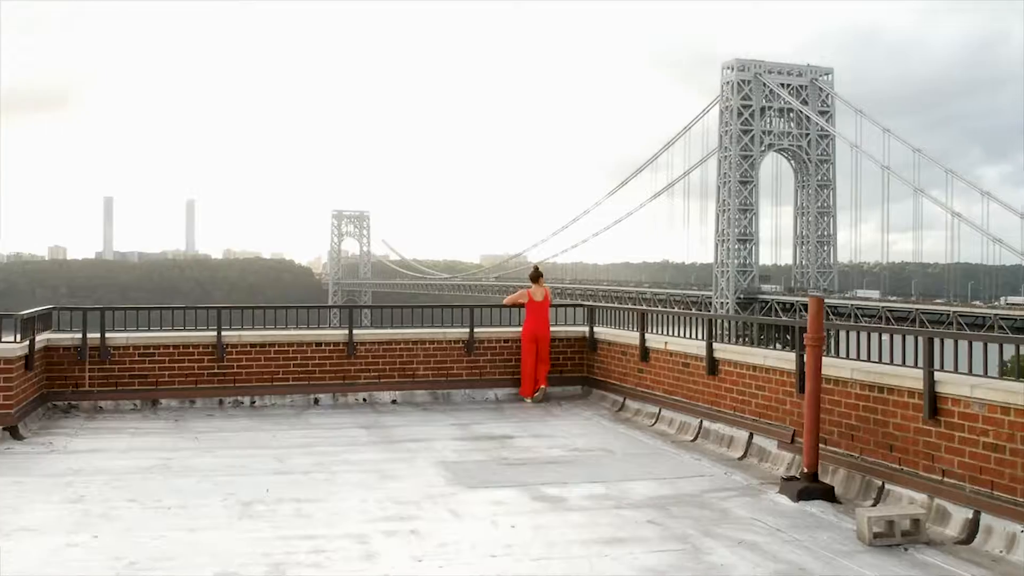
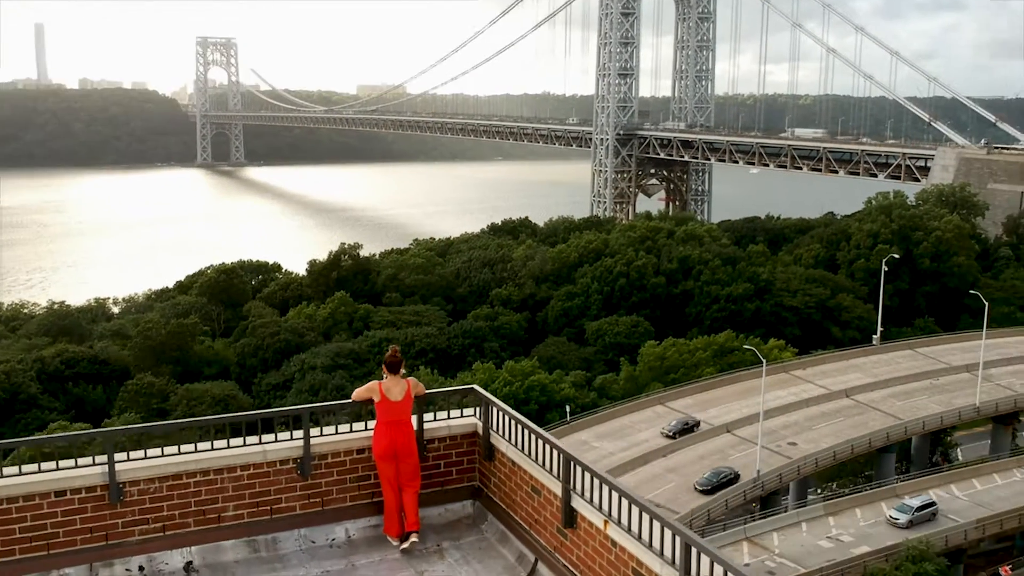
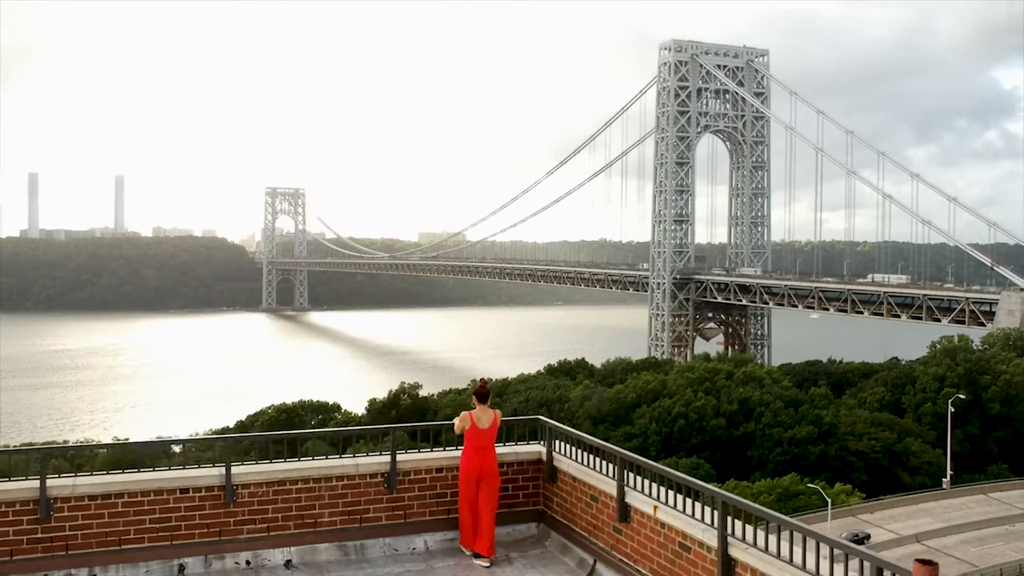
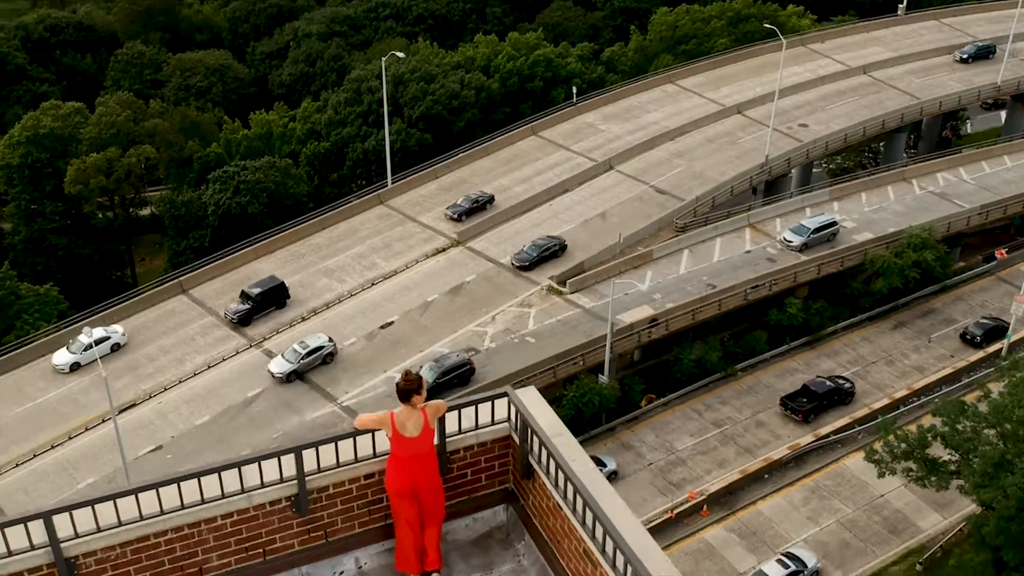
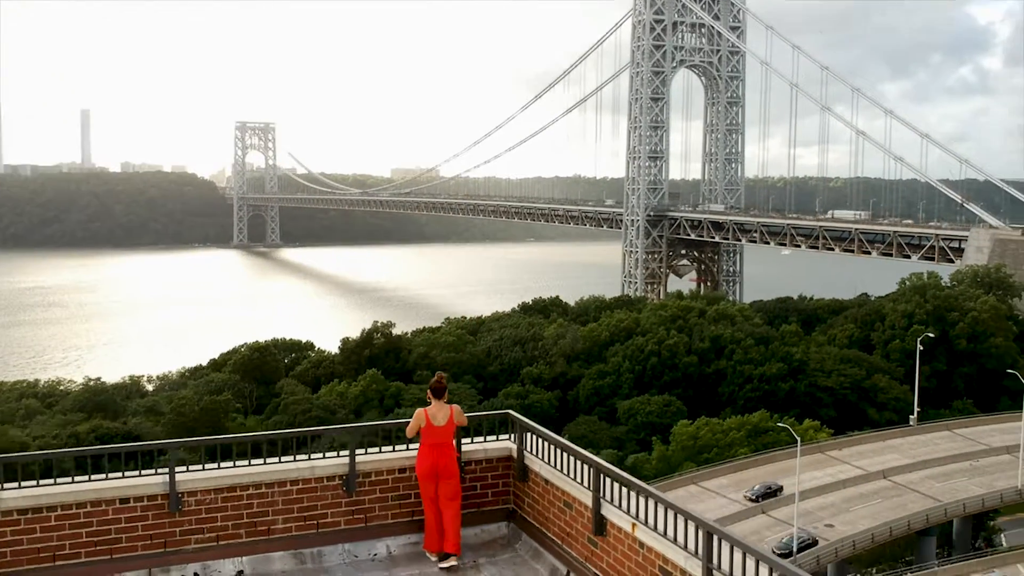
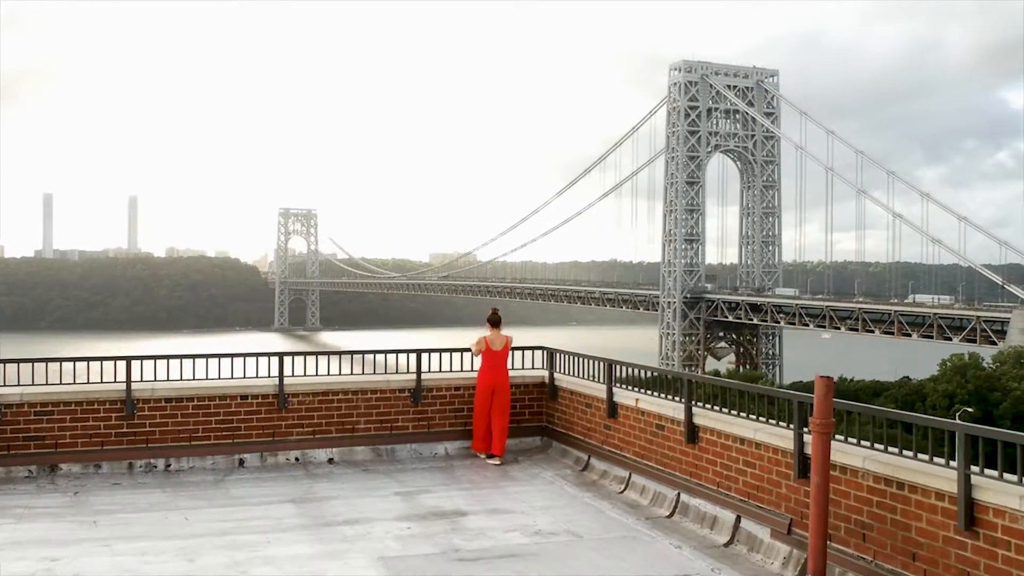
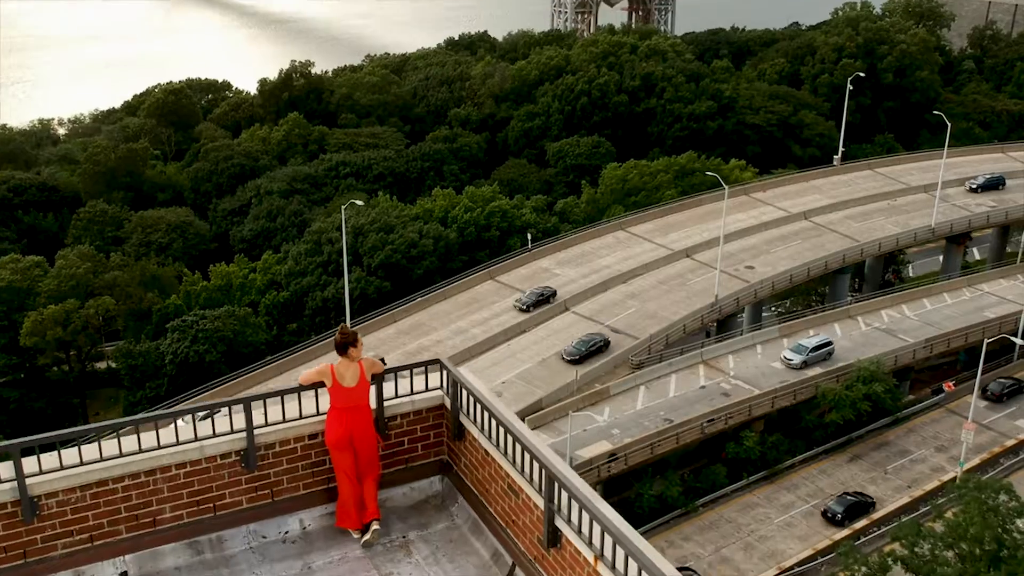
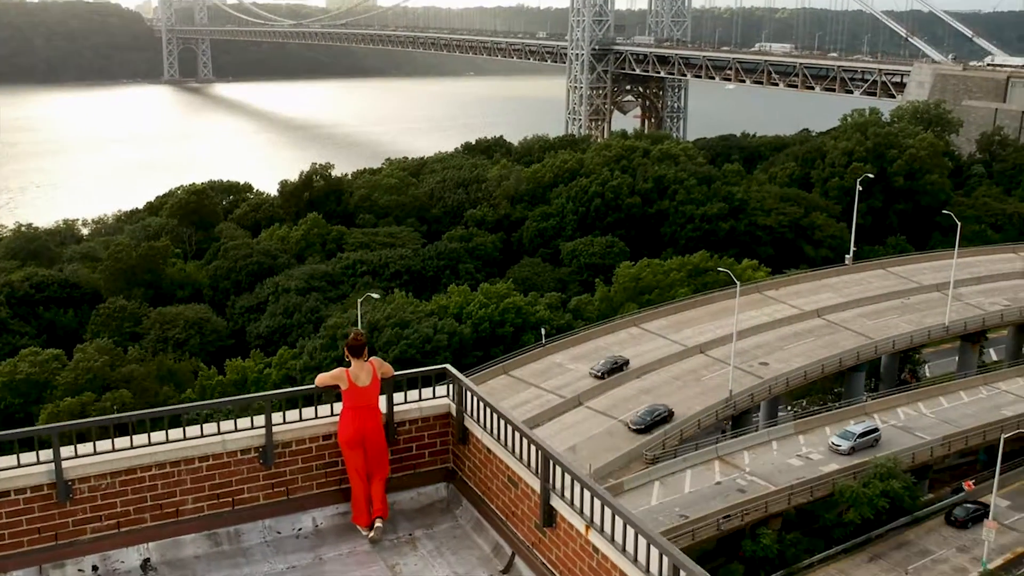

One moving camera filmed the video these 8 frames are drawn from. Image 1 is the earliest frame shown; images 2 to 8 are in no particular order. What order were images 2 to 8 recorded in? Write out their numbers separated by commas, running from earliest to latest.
6, 3, 5, 2, 8, 7, 4
